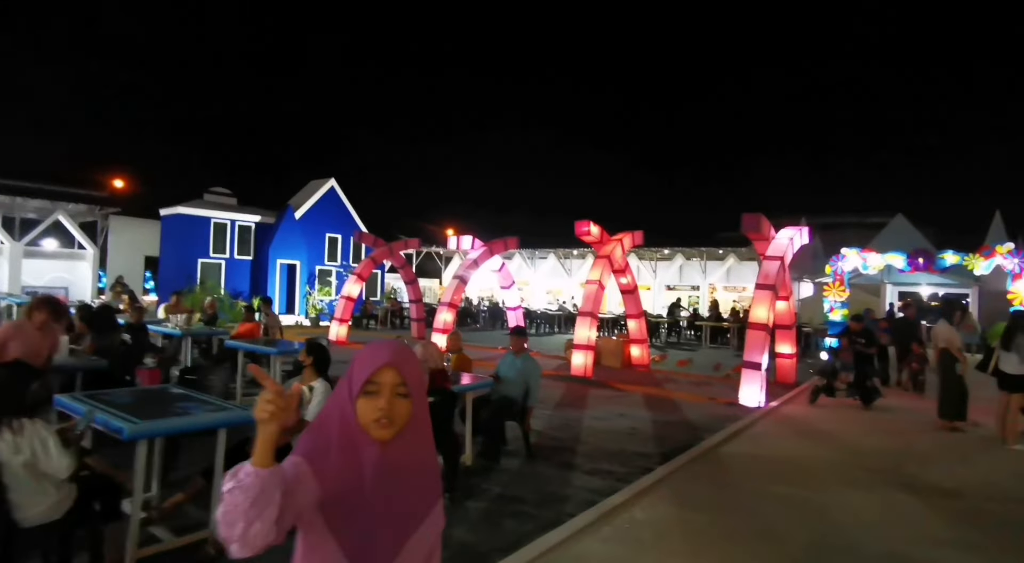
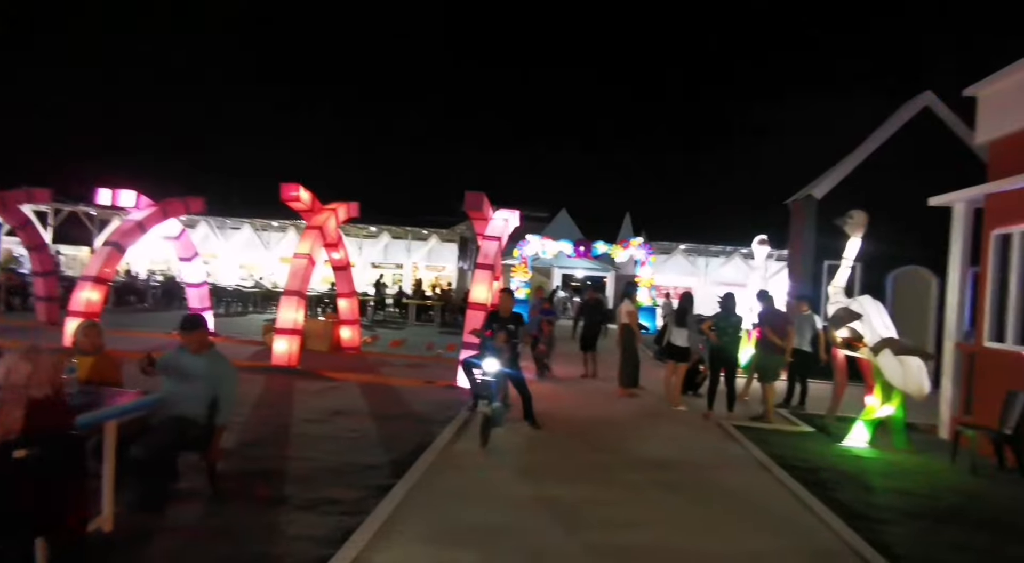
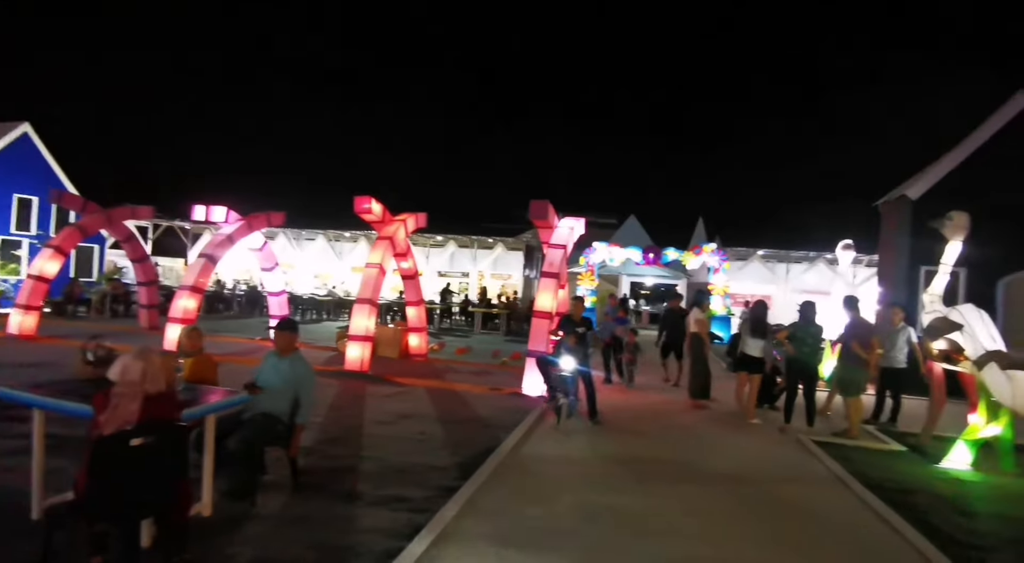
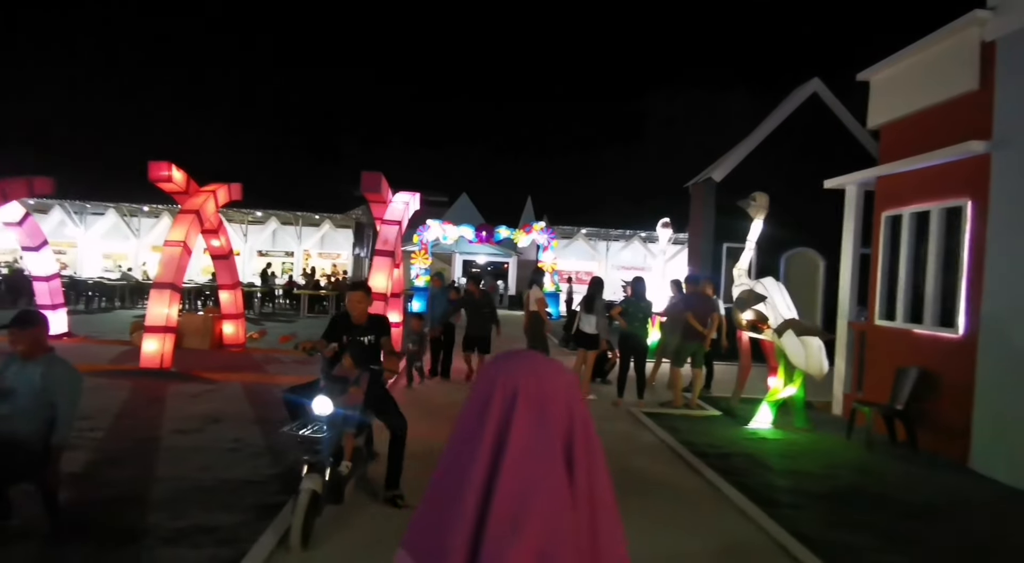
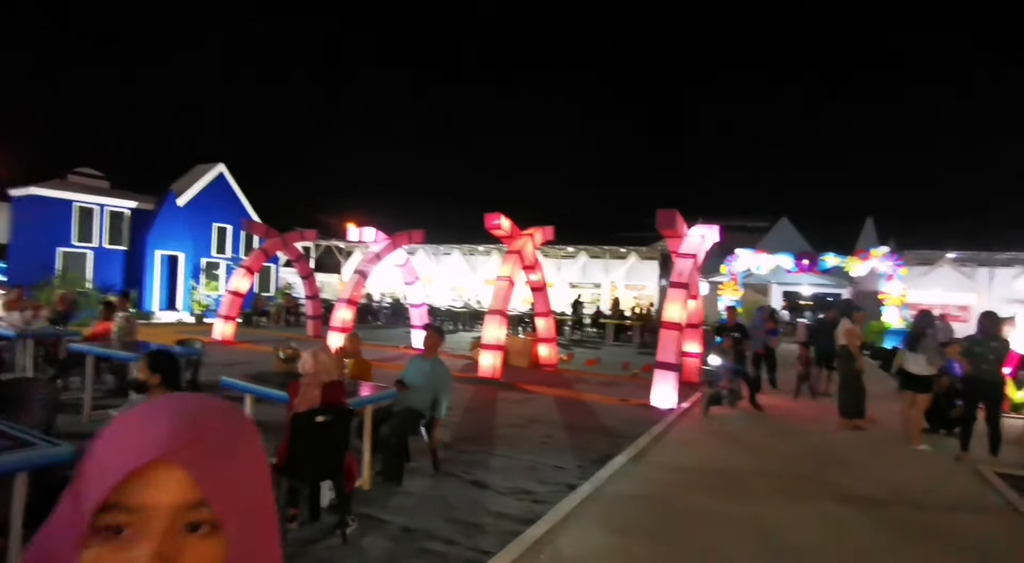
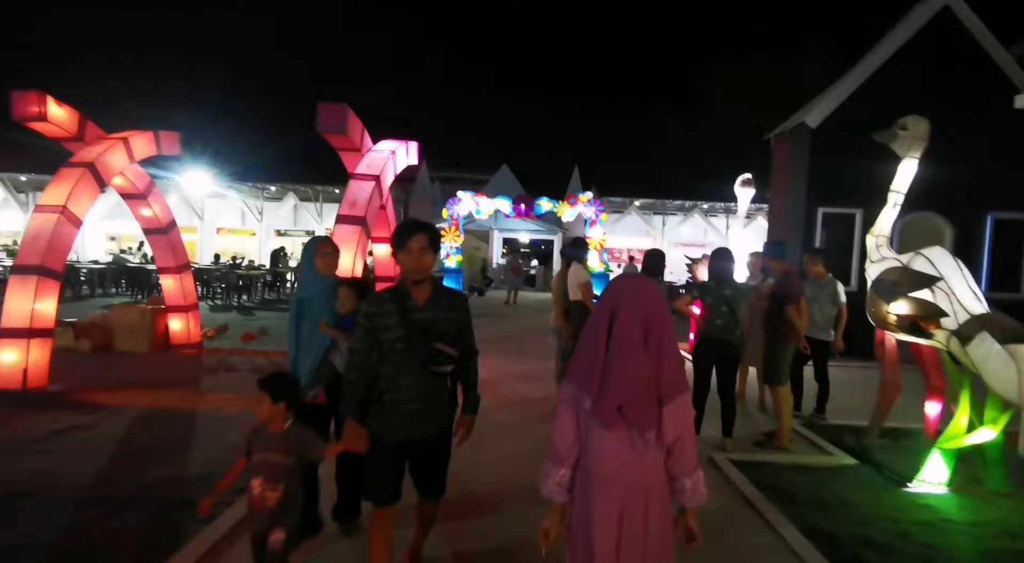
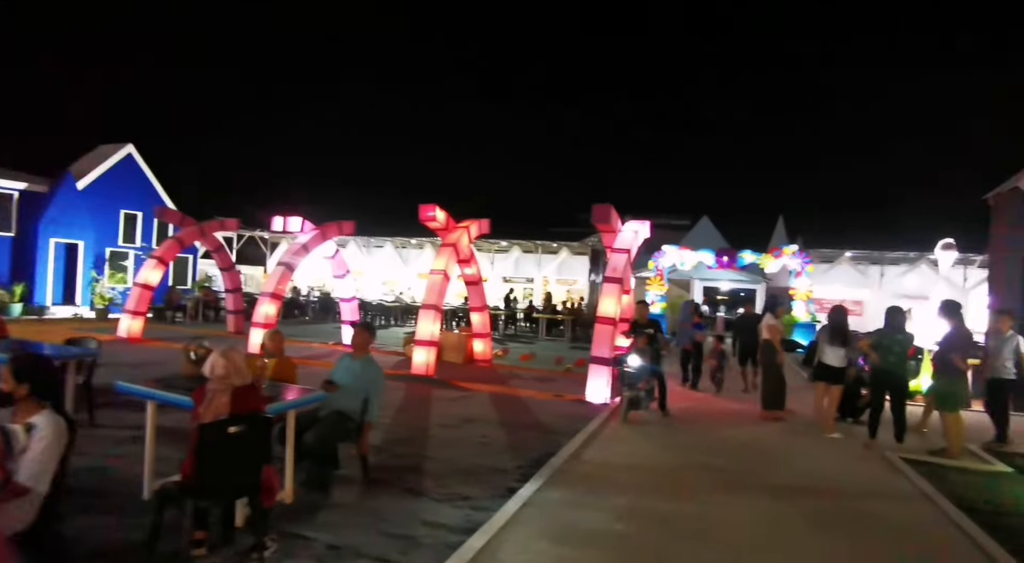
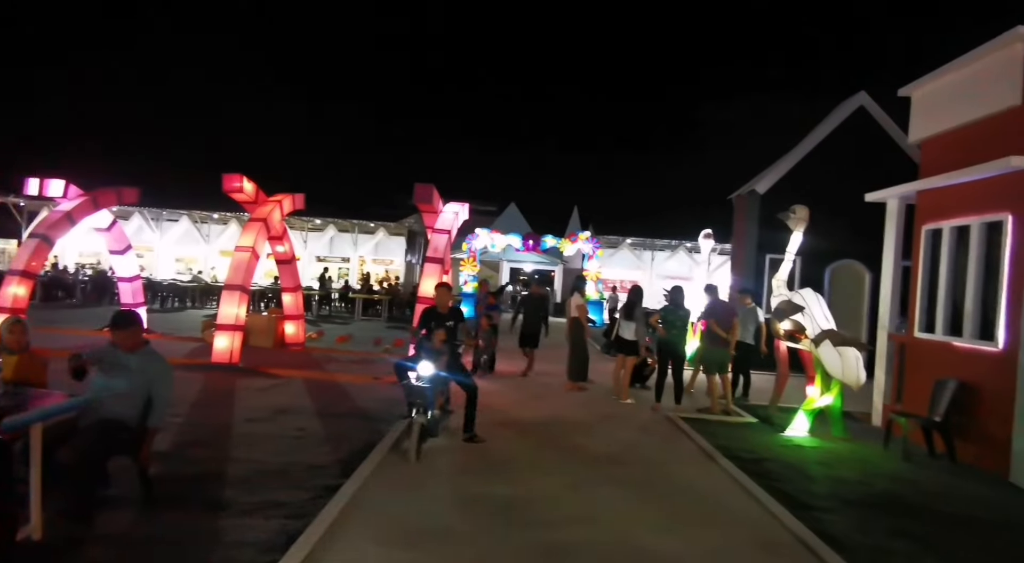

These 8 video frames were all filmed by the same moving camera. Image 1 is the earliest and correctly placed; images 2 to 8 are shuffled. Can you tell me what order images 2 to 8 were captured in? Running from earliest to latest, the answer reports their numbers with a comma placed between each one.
5, 7, 3, 2, 8, 4, 6
